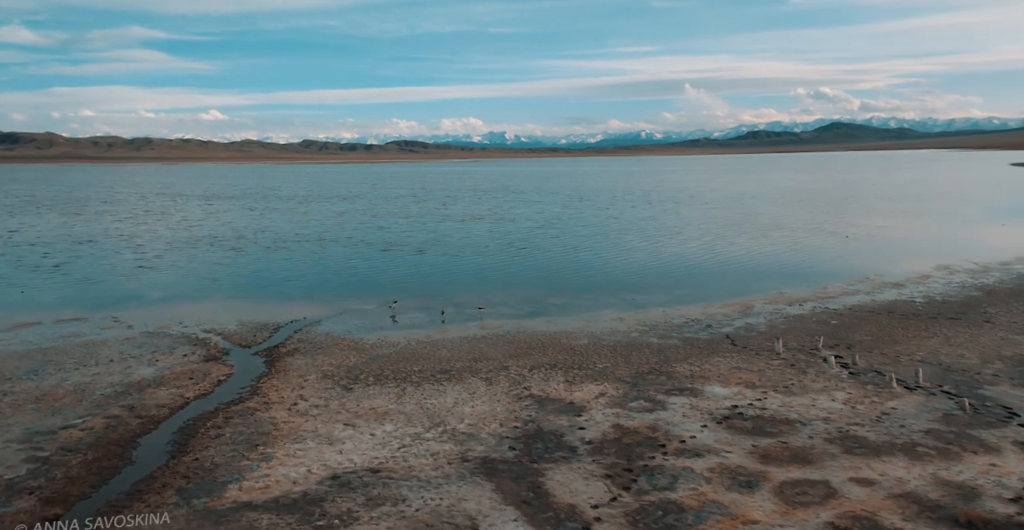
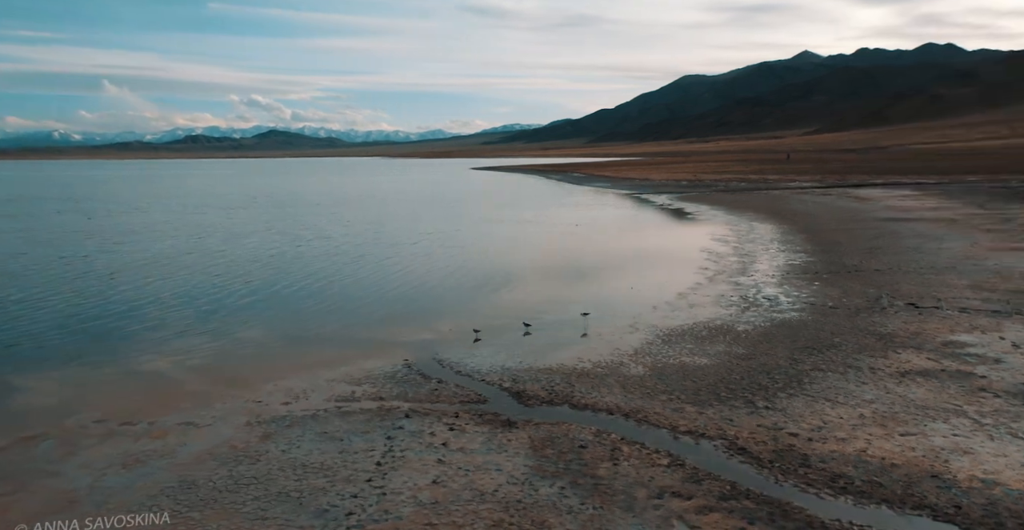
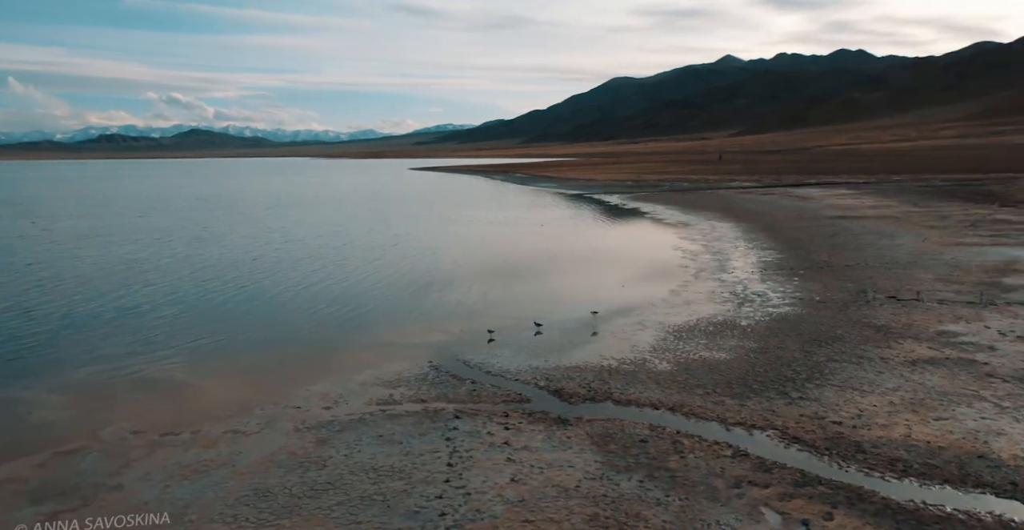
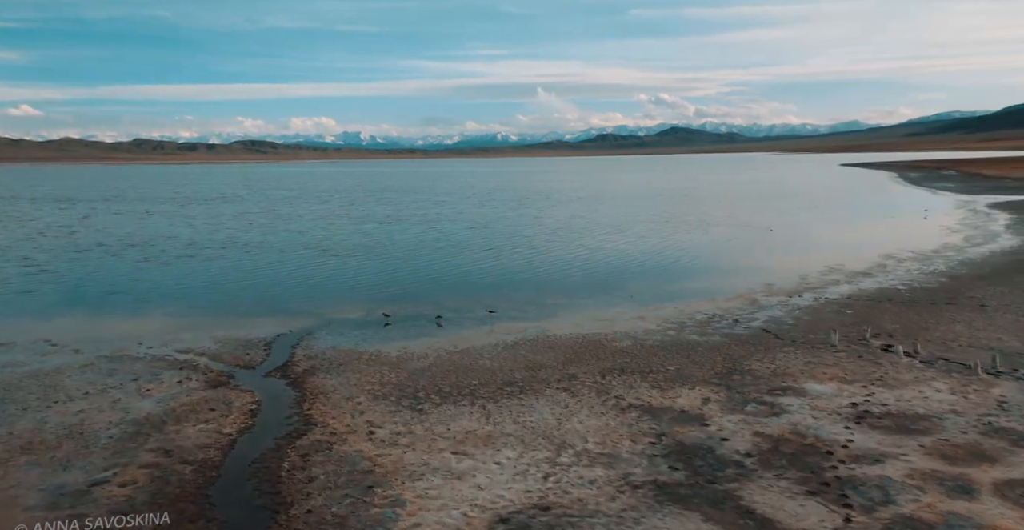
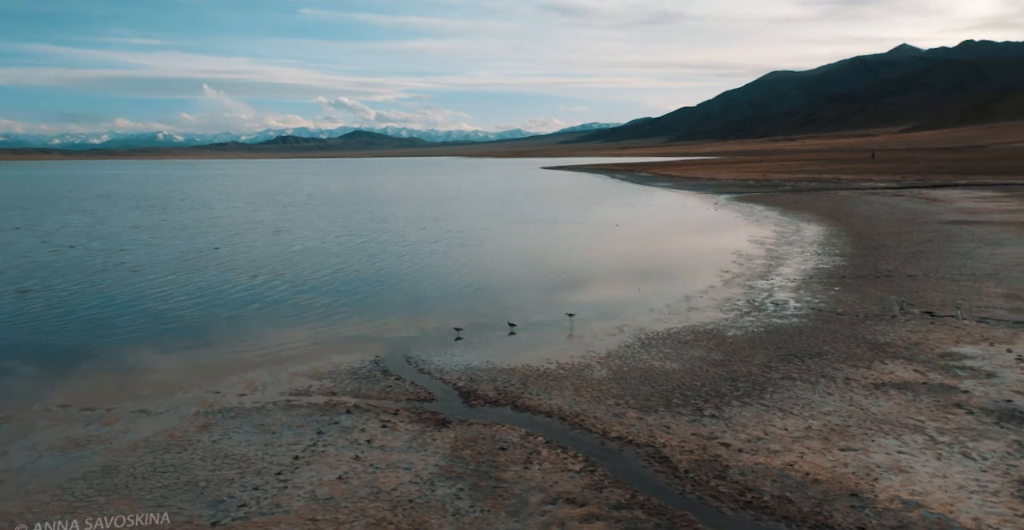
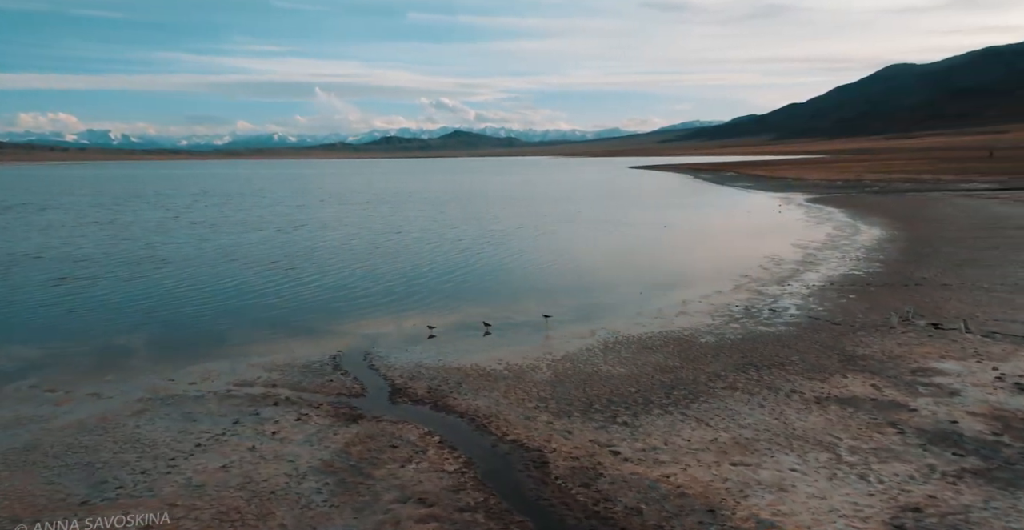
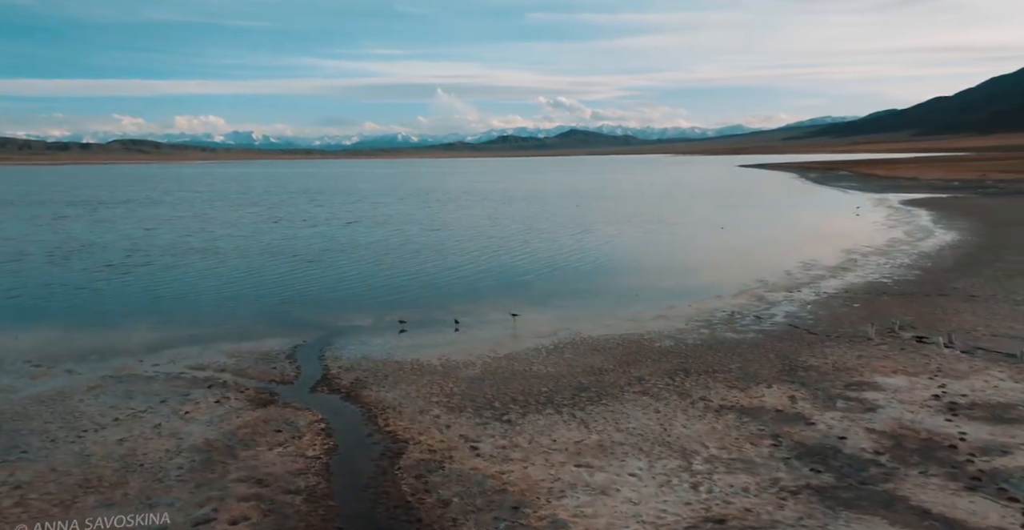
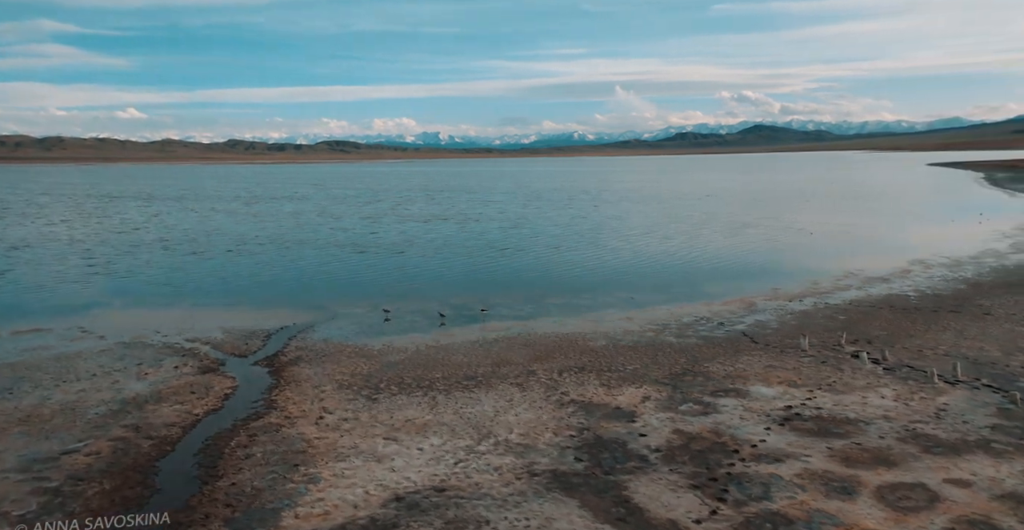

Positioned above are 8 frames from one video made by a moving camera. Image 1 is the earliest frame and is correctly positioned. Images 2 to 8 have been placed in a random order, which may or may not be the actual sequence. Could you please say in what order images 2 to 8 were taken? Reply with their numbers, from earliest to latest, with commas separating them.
8, 4, 7, 6, 5, 2, 3
